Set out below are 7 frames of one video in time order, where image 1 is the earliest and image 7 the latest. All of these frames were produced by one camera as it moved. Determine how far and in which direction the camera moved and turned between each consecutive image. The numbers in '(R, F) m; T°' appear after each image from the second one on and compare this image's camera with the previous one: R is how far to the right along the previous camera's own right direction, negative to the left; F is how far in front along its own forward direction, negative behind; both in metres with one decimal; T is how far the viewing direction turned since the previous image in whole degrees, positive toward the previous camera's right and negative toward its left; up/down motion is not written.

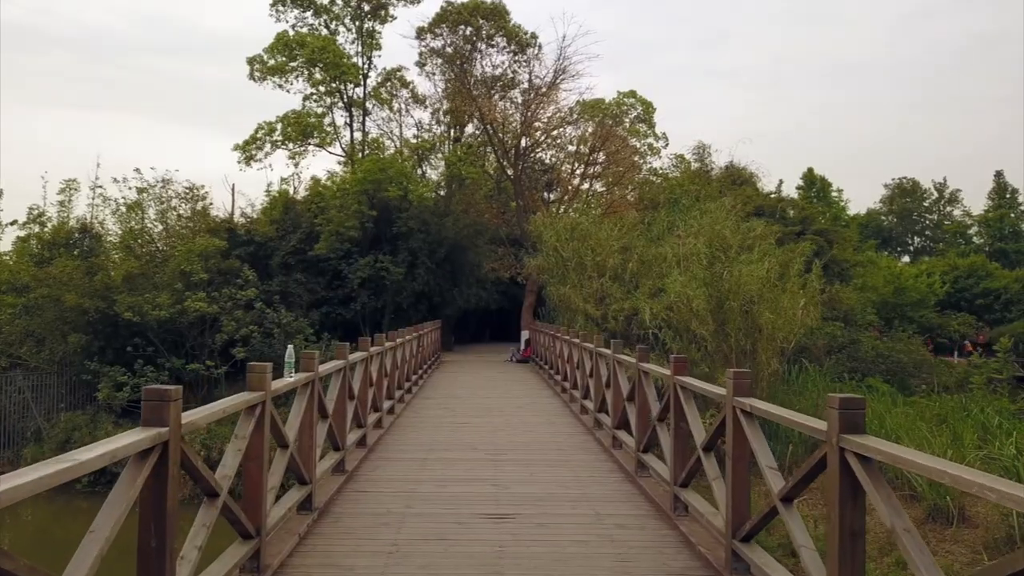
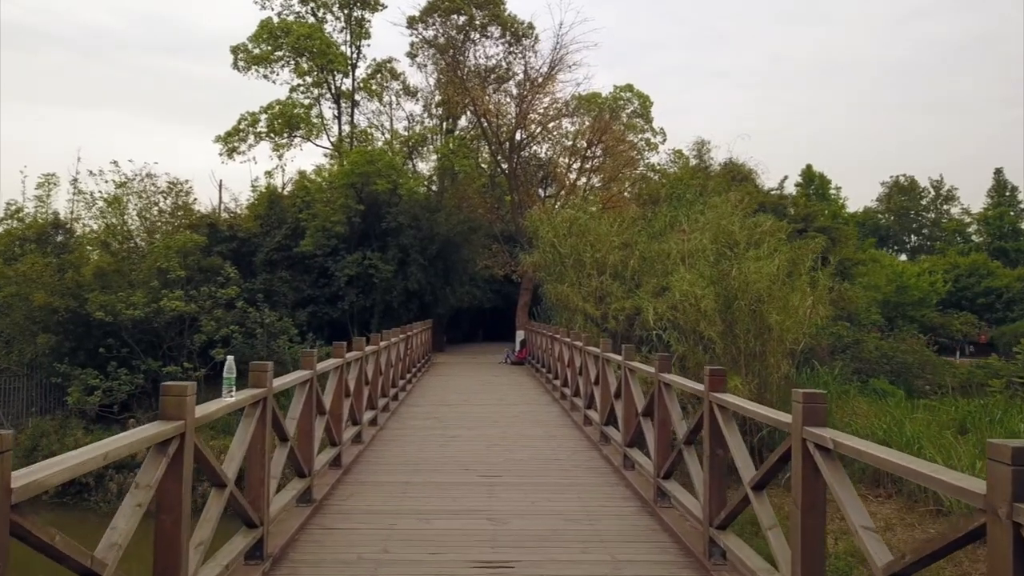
(0.0, +0.6) m; 0°
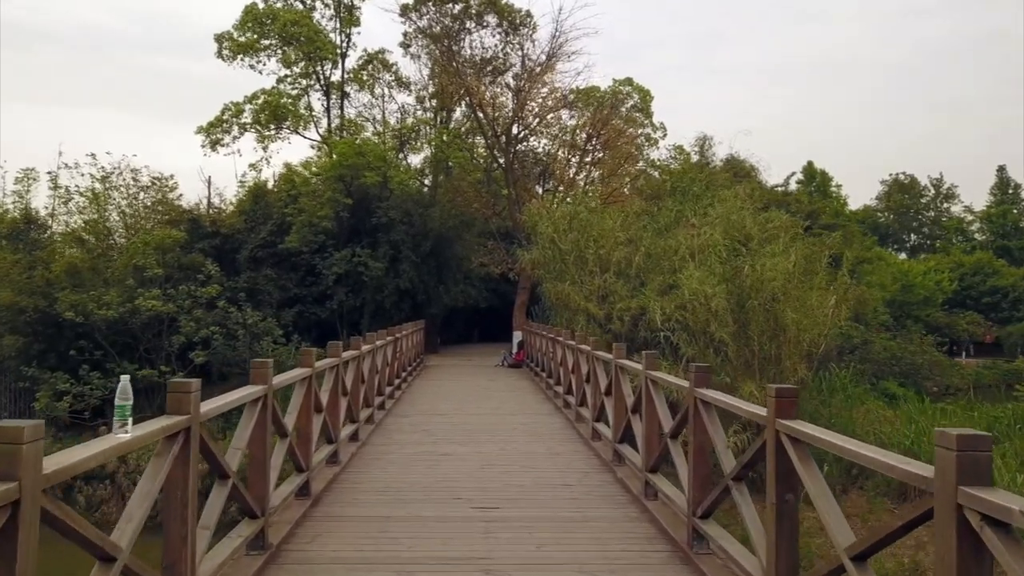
(0.0, +0.6) m; 0°
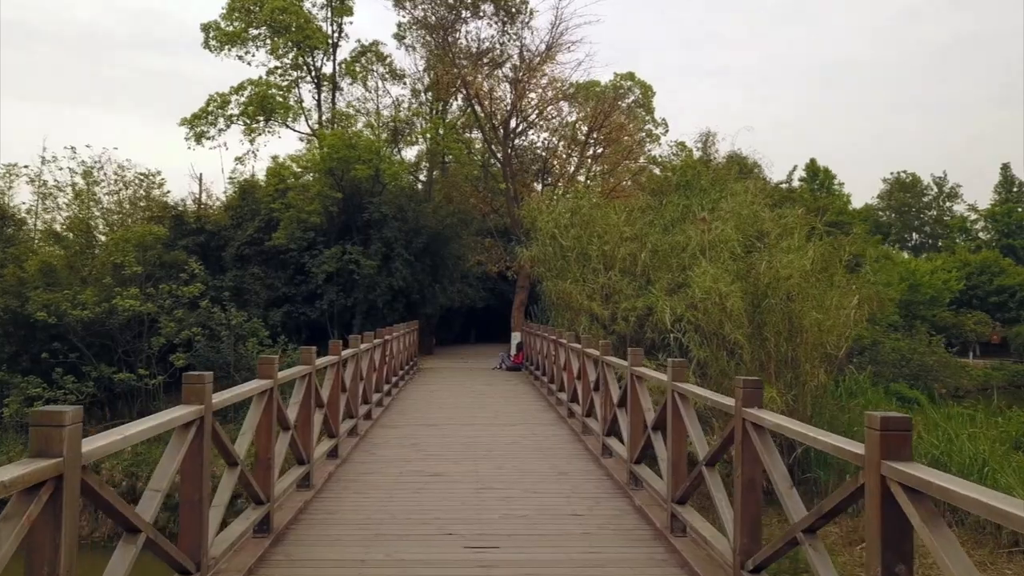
(0.0, +0.6) m; 0°
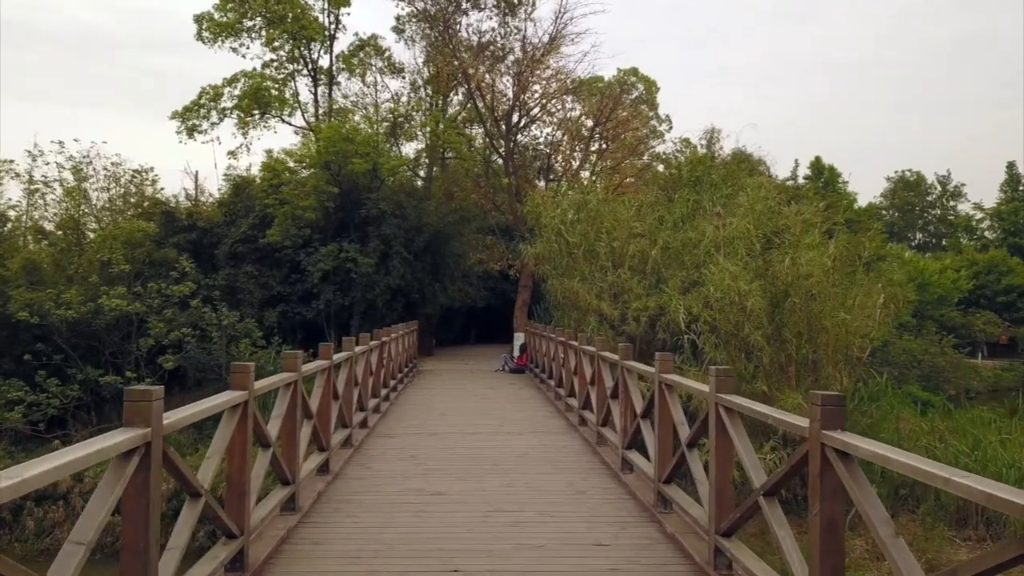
(0.0, +0.4) m; 0°
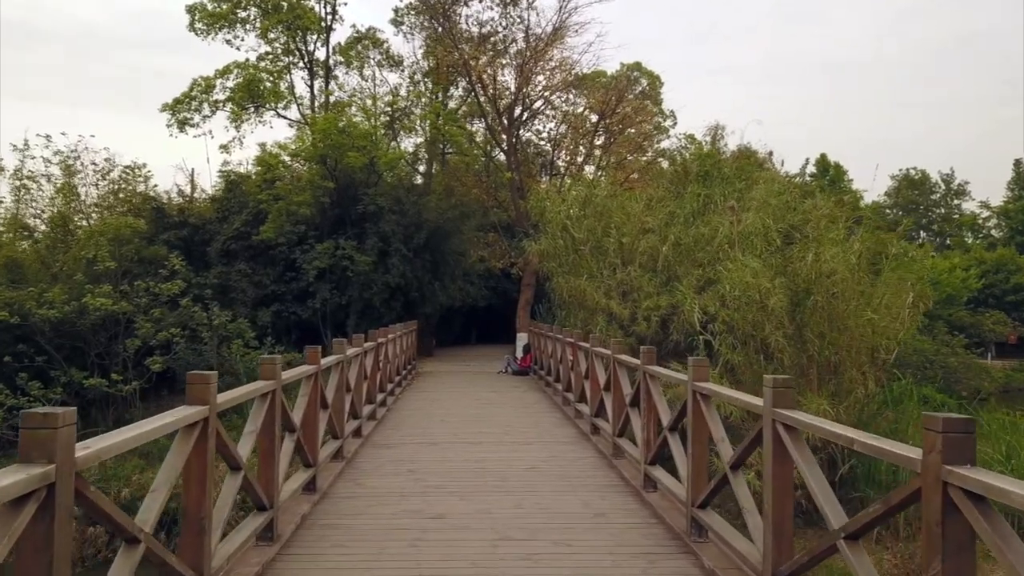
(0.0, +0.4) m; 0°
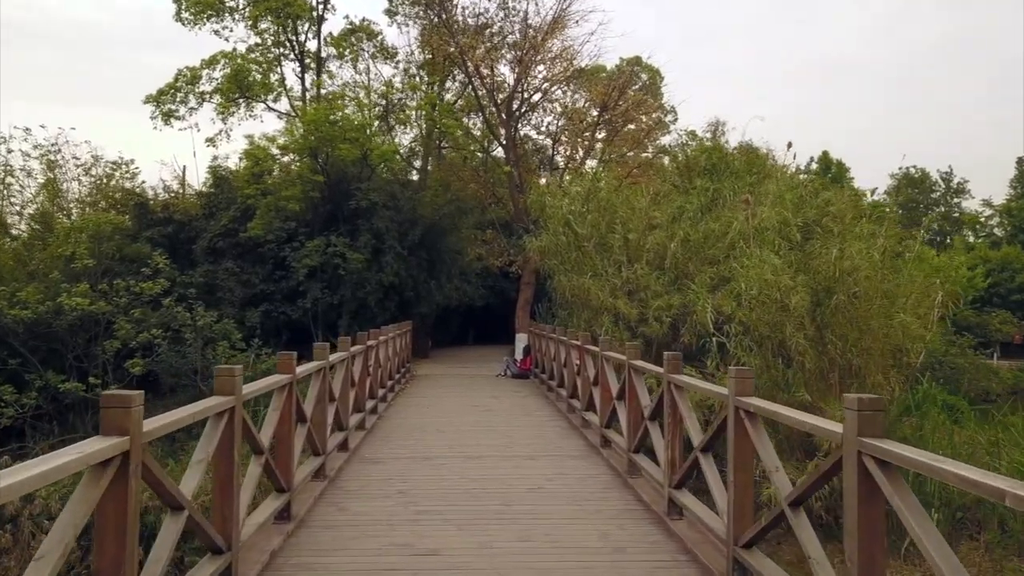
(0.0, +0.5) m; 0°
